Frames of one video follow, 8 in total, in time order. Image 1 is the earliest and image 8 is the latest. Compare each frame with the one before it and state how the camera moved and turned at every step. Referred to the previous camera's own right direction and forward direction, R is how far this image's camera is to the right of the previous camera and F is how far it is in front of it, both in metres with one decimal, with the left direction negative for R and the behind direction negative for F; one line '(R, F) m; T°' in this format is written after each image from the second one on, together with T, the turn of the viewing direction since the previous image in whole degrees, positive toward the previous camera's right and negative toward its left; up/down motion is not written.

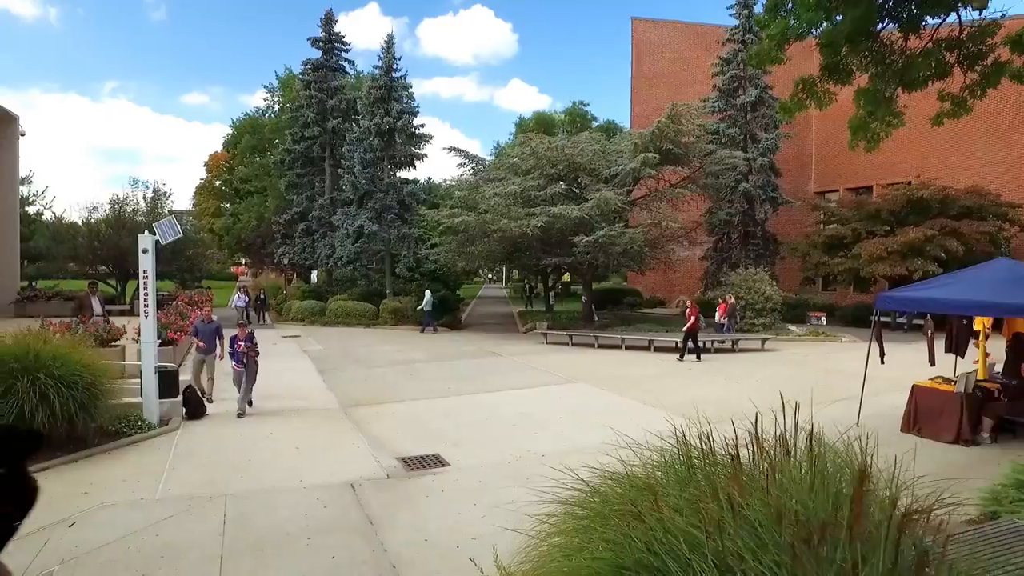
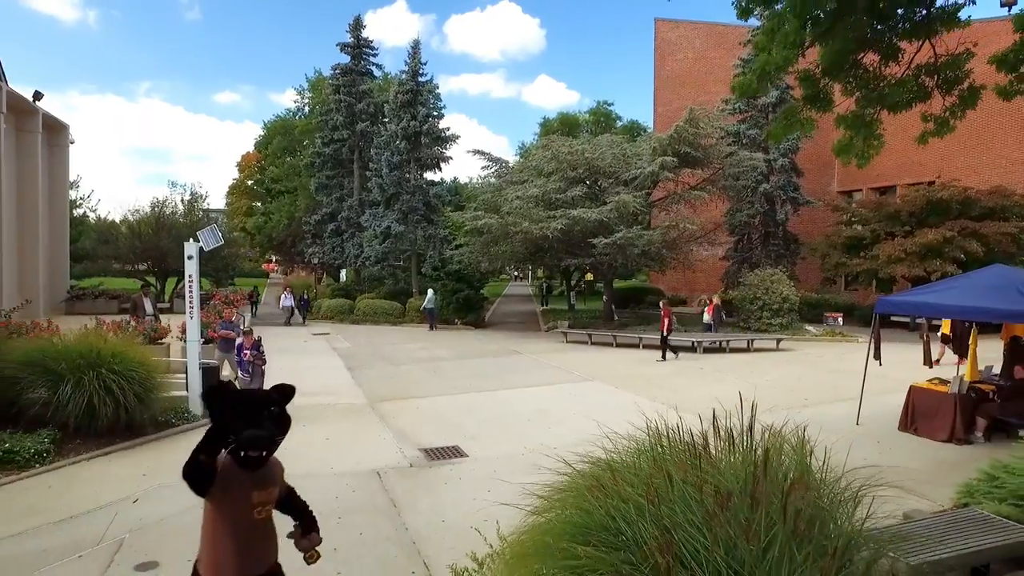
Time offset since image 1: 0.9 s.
(+0.1, -0.5) m; -2°
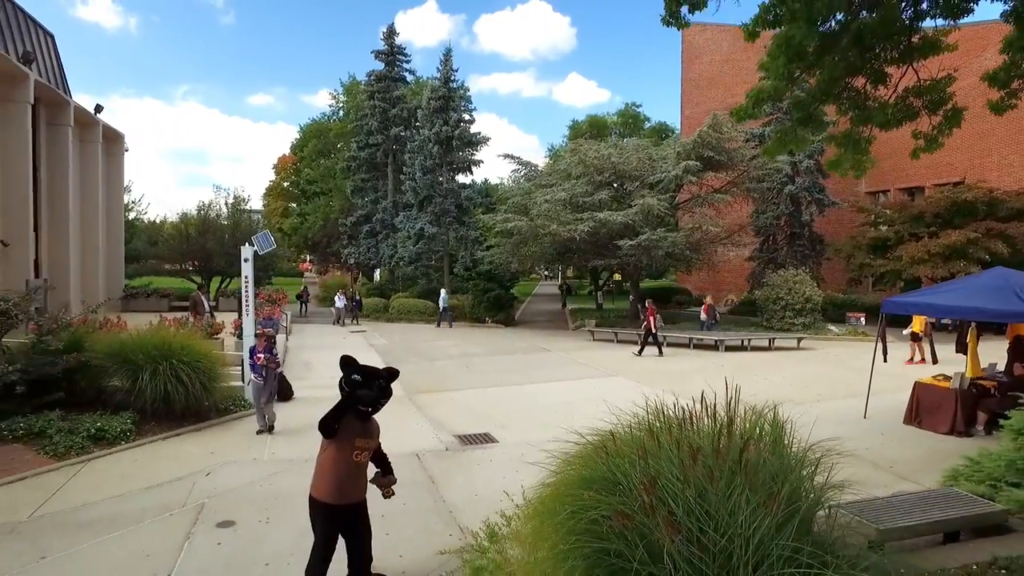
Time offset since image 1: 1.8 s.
(0.0, -0.7) m; -3°
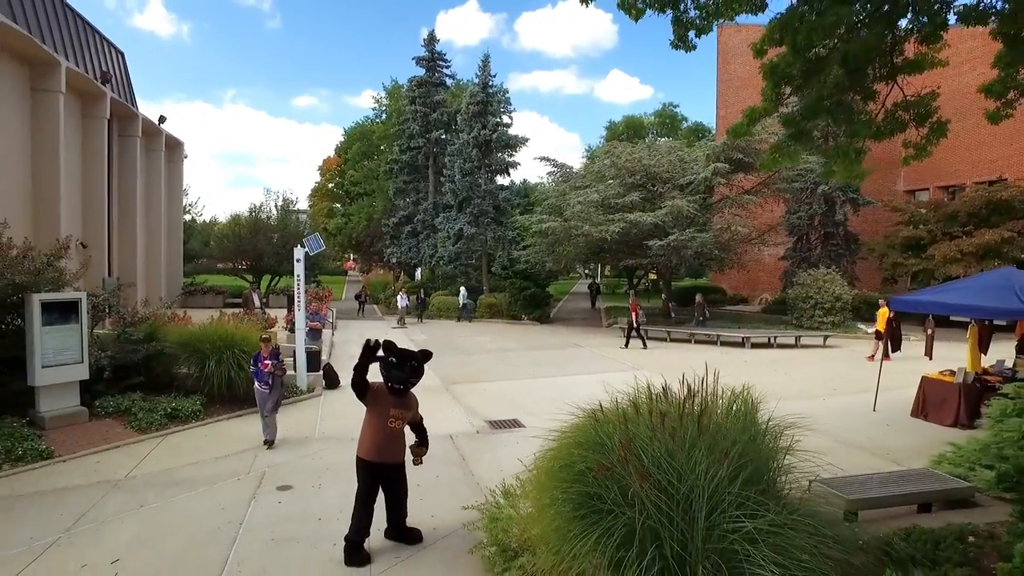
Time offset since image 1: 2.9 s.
(+0.2, -0.8) m; -4°
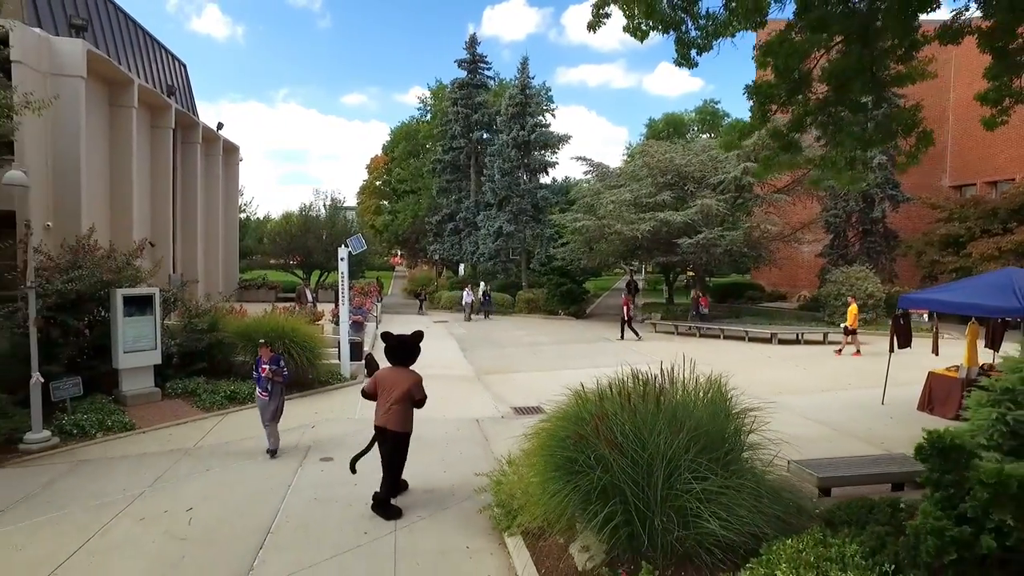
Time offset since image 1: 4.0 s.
(+0.4, -0.8) m; -4°
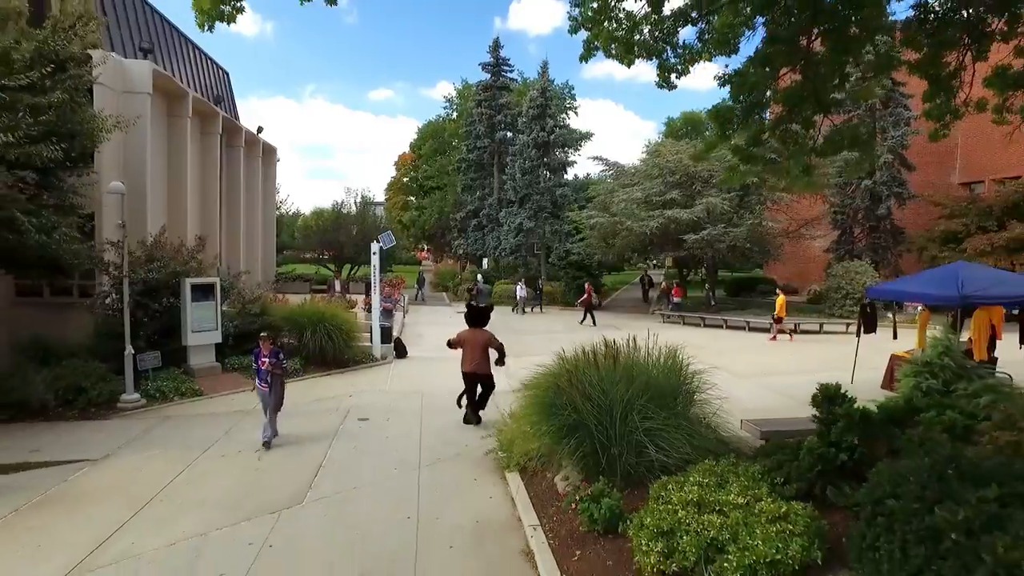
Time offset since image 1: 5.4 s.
(+0.3, -1.4) m; -2°
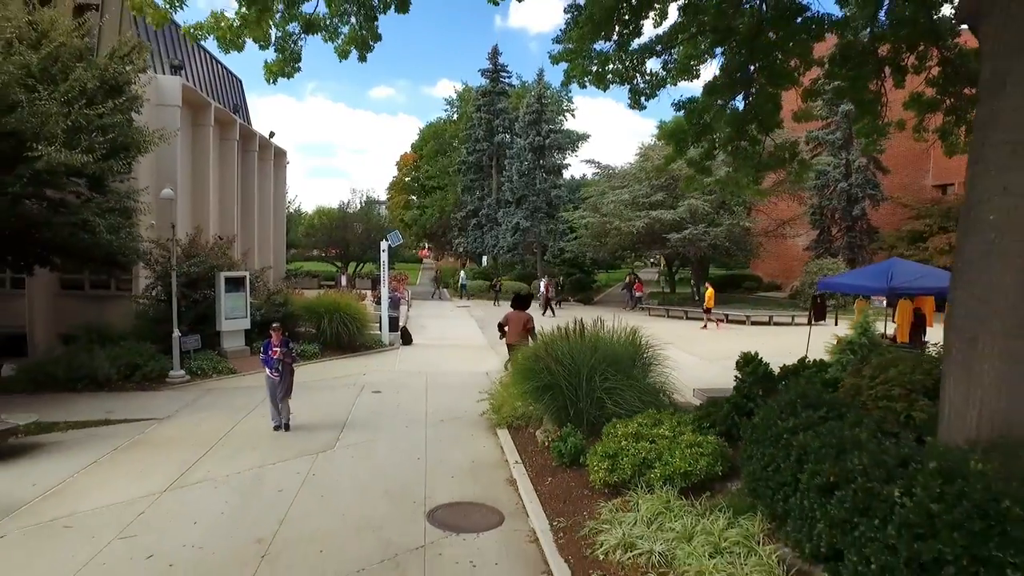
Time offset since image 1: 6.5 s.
(+0.1, -1.5) m; 0°
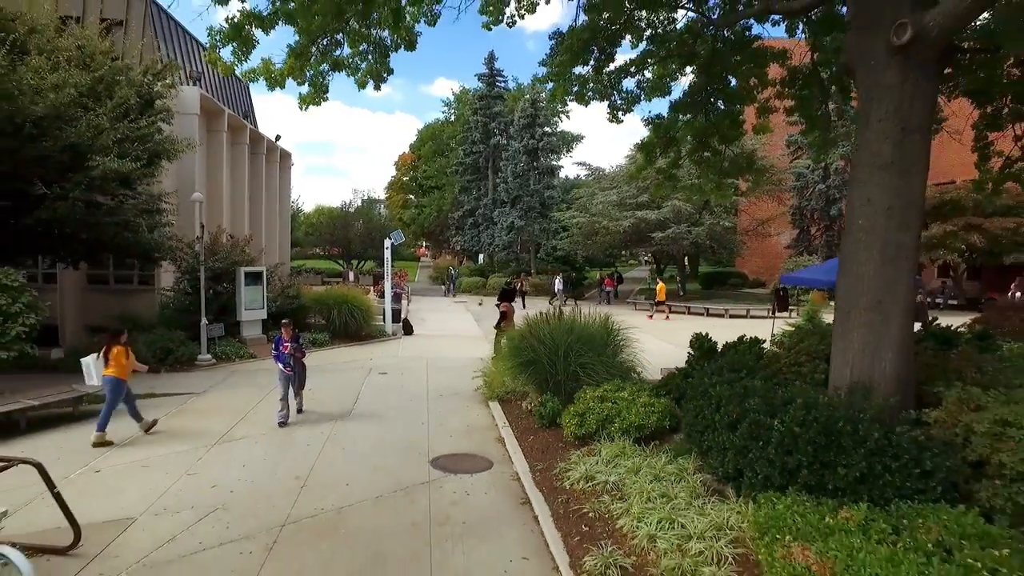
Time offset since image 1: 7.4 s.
(+0.1, -1.3) m; 0°
